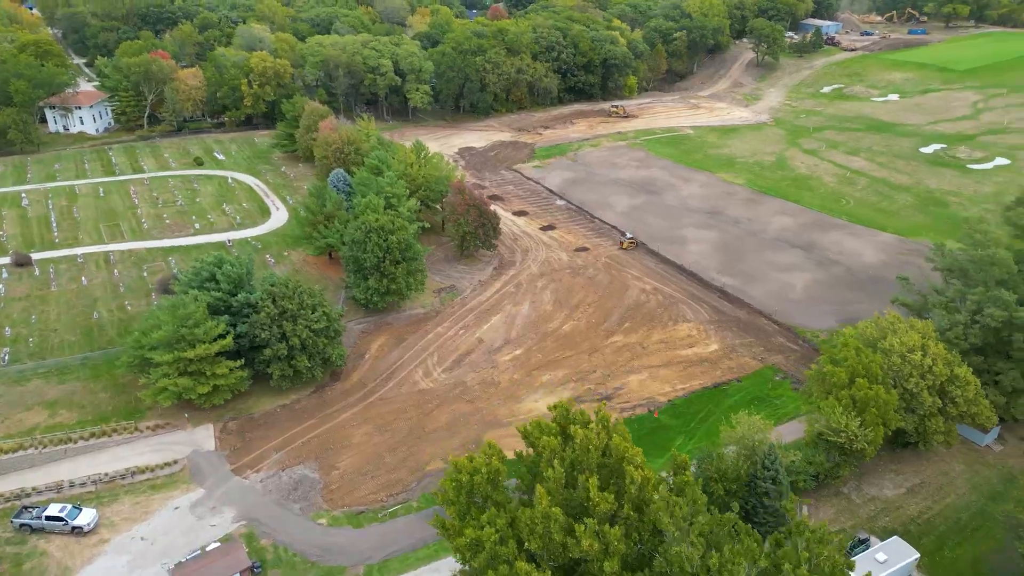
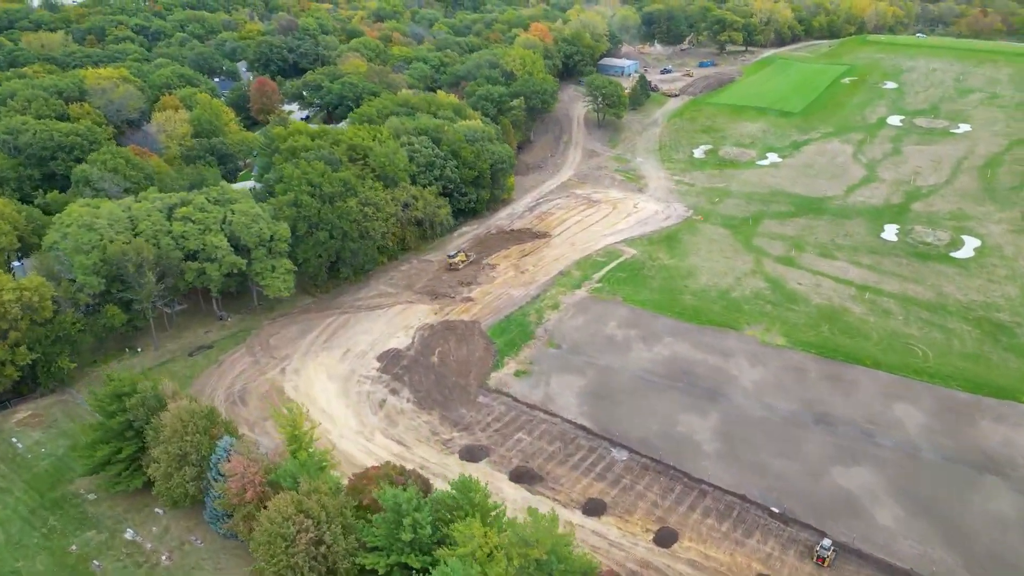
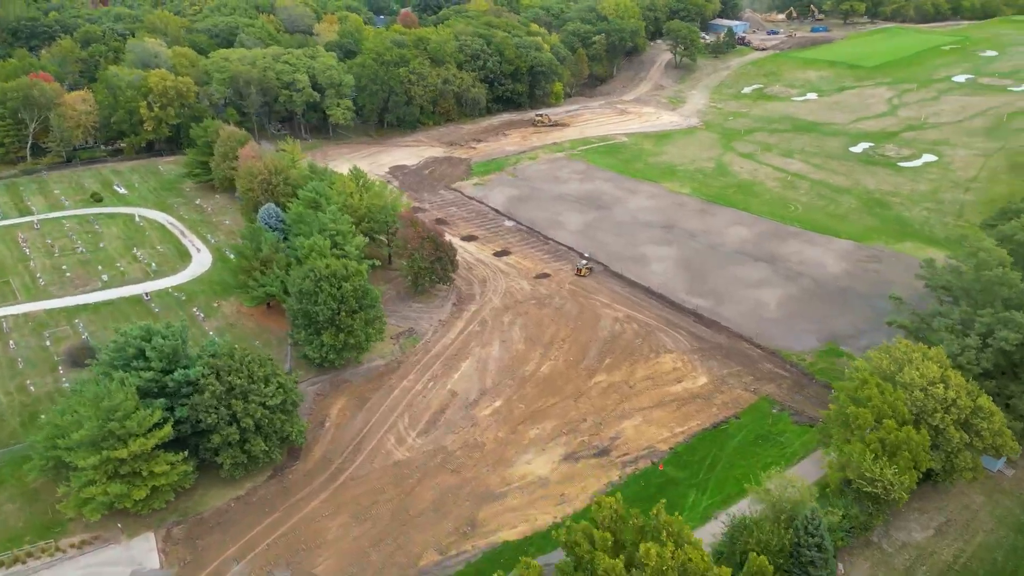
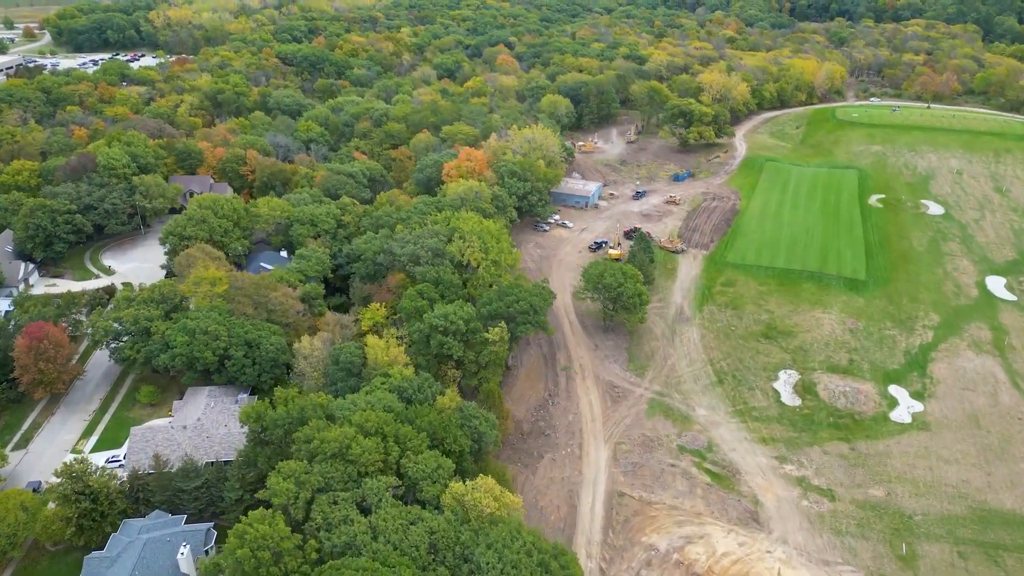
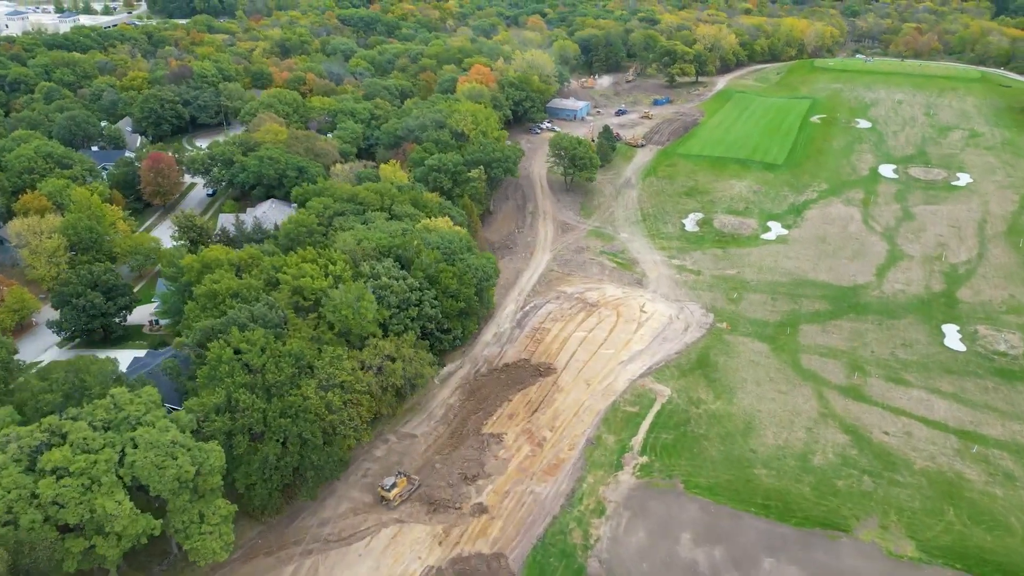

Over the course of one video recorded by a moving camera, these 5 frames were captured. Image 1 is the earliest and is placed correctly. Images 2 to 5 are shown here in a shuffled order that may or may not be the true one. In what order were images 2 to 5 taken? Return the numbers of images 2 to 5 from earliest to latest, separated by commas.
3, 2, 5, 4
